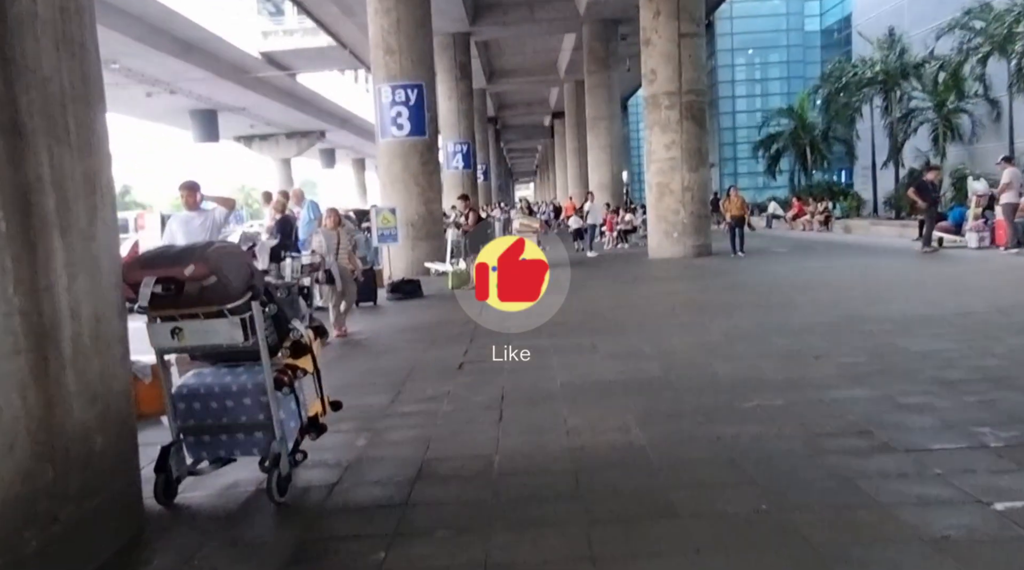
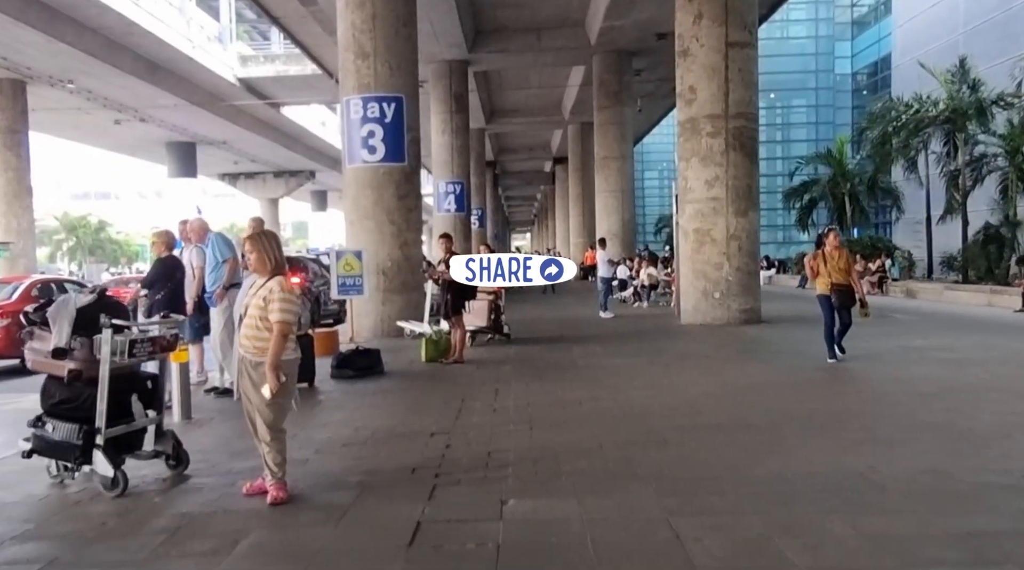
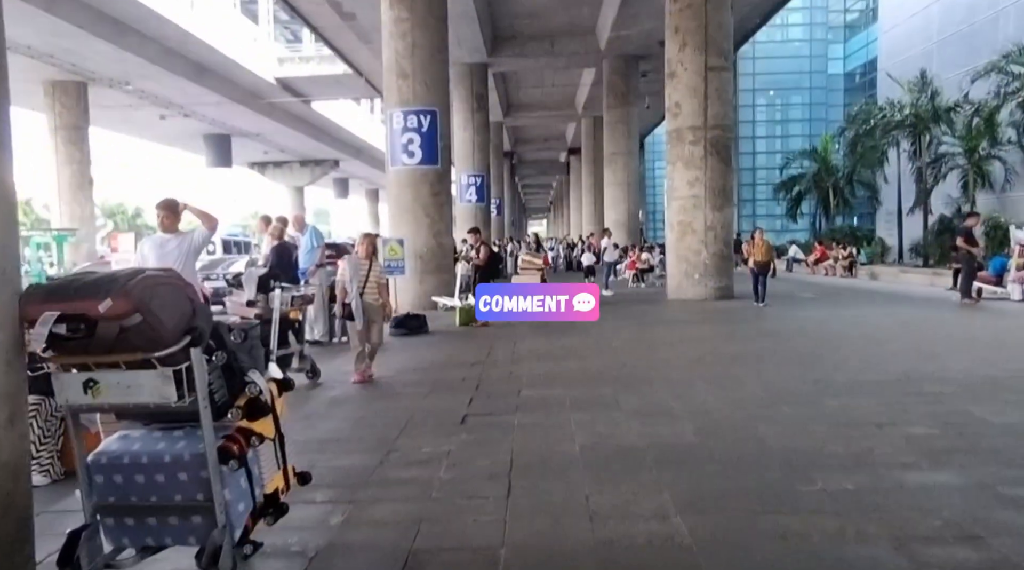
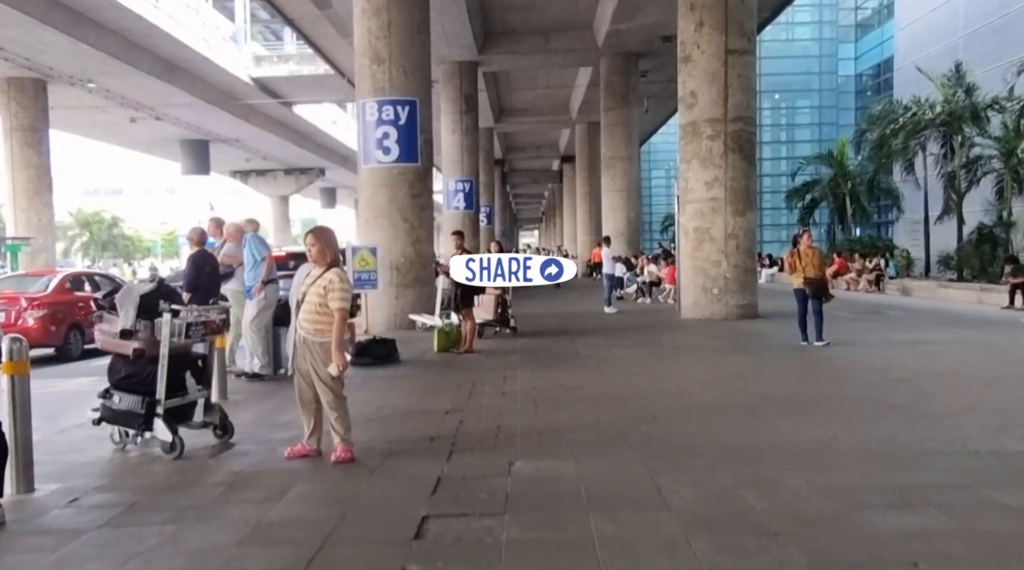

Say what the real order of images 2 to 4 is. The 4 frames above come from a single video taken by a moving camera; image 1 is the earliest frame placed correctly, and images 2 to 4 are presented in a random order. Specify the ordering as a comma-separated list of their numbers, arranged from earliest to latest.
3, 4, 2
